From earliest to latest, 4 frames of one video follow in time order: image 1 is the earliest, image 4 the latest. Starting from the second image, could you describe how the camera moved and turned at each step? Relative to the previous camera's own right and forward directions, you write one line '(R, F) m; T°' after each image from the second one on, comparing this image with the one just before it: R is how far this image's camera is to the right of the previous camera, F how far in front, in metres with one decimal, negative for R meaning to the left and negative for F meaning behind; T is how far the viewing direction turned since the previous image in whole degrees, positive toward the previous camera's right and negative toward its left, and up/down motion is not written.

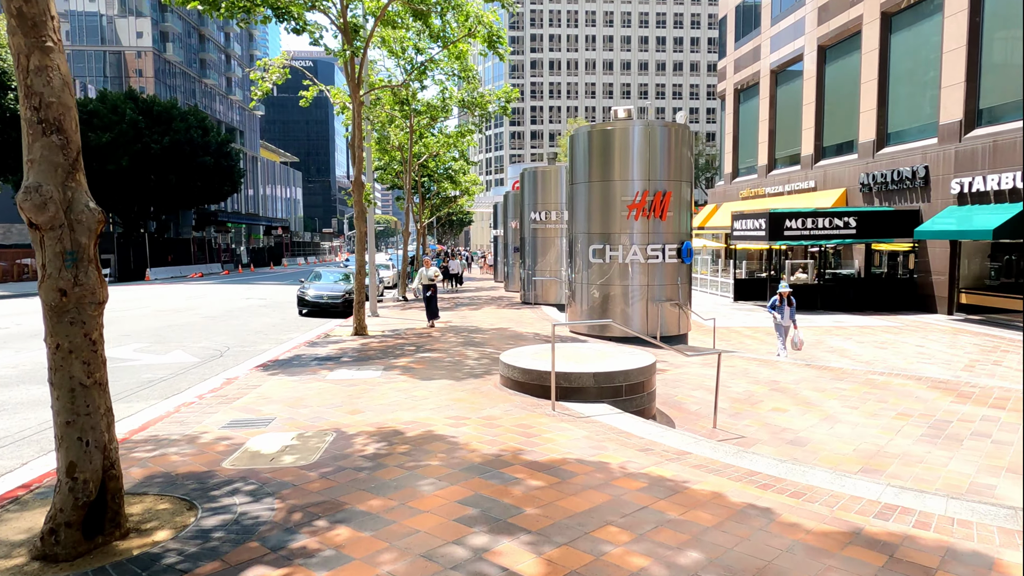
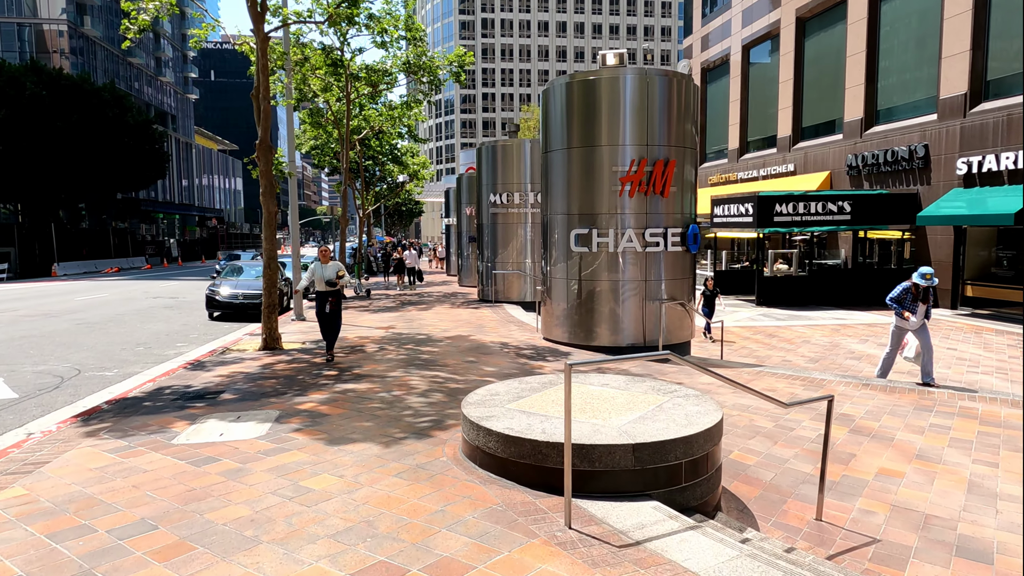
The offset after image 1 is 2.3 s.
(-0.1, +3.2) m; +4°
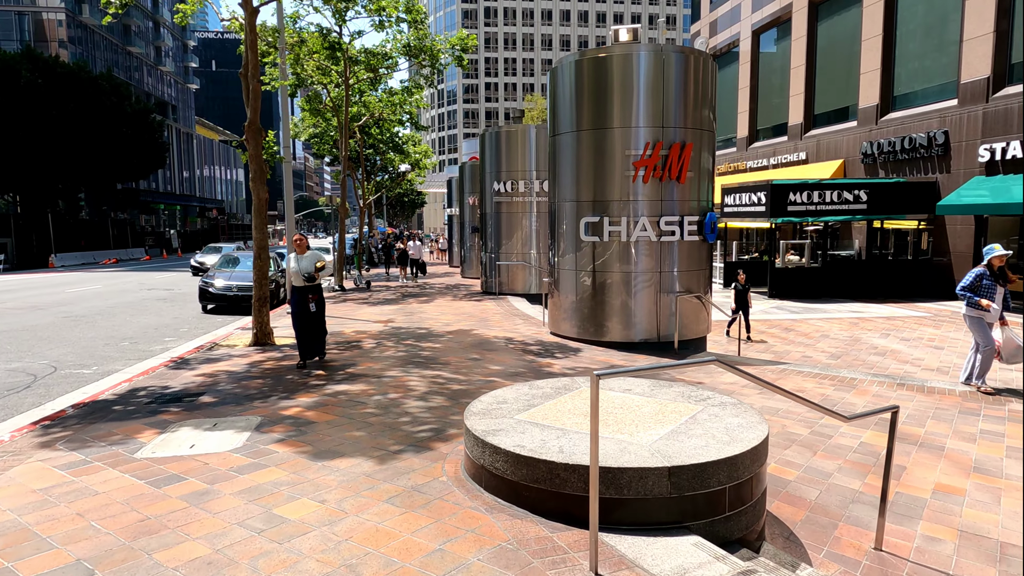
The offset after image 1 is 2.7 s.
(0.0, +0.6) m; 0°
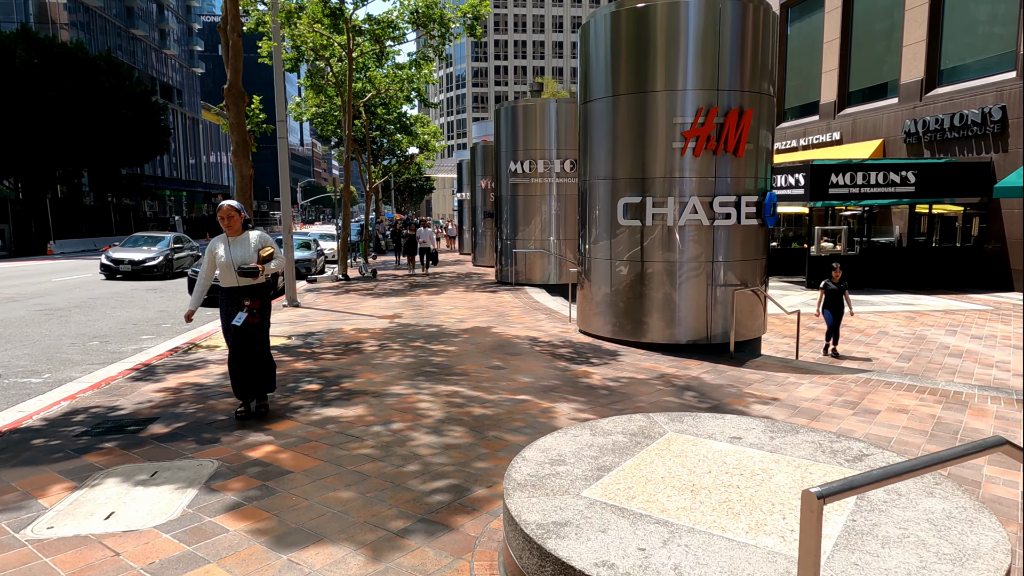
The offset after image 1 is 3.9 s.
(-0.2, +1.5) m; -1°
